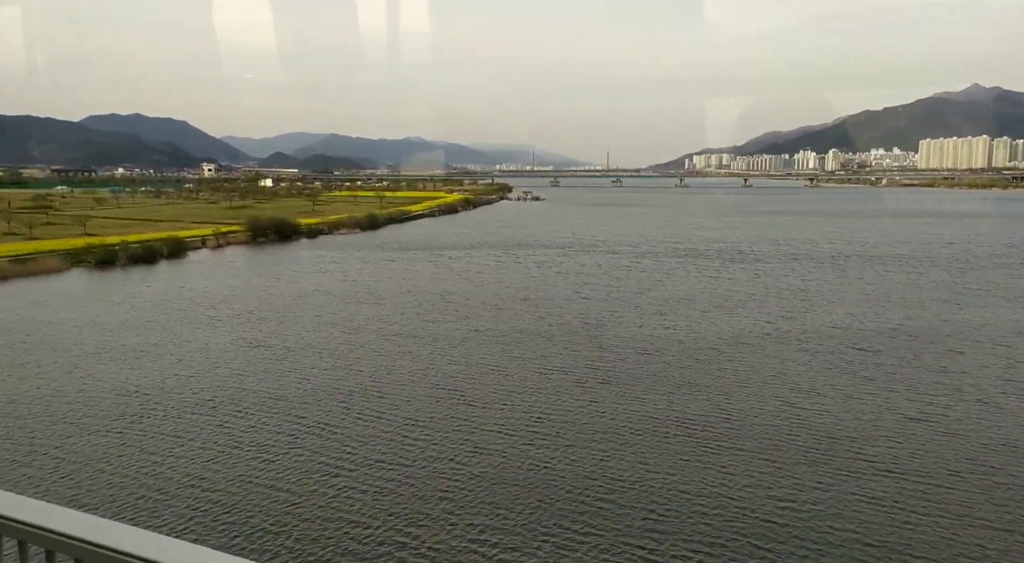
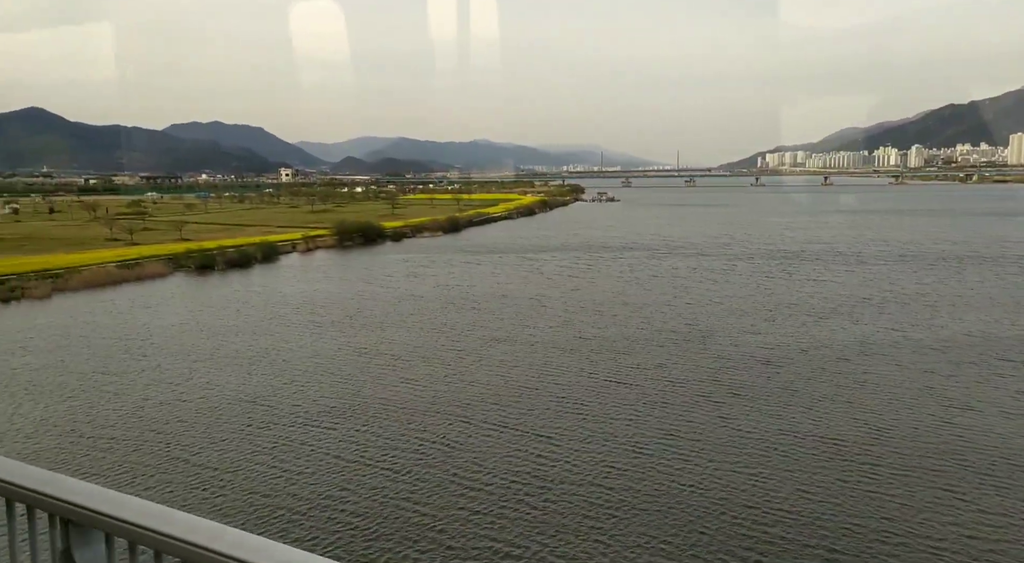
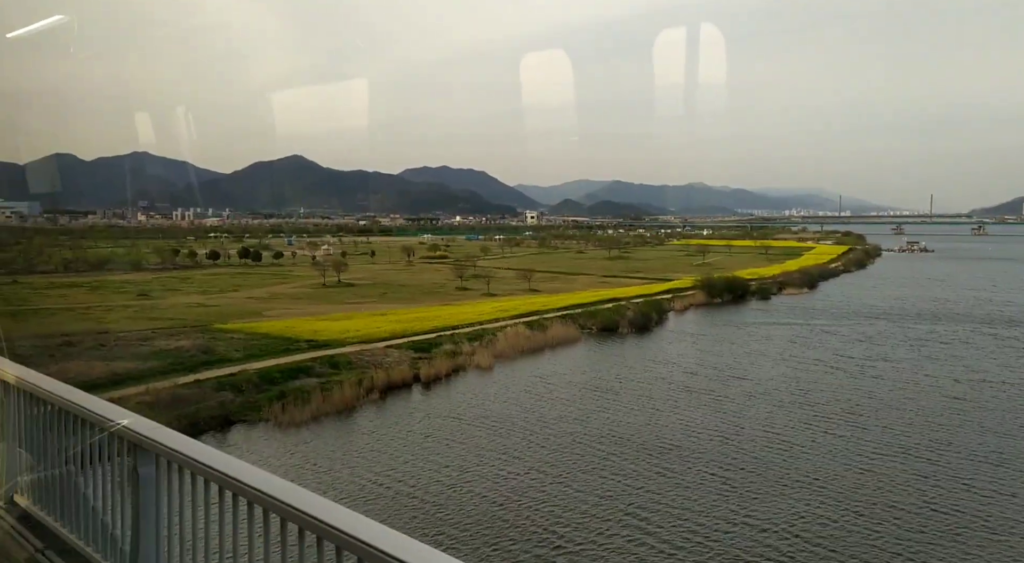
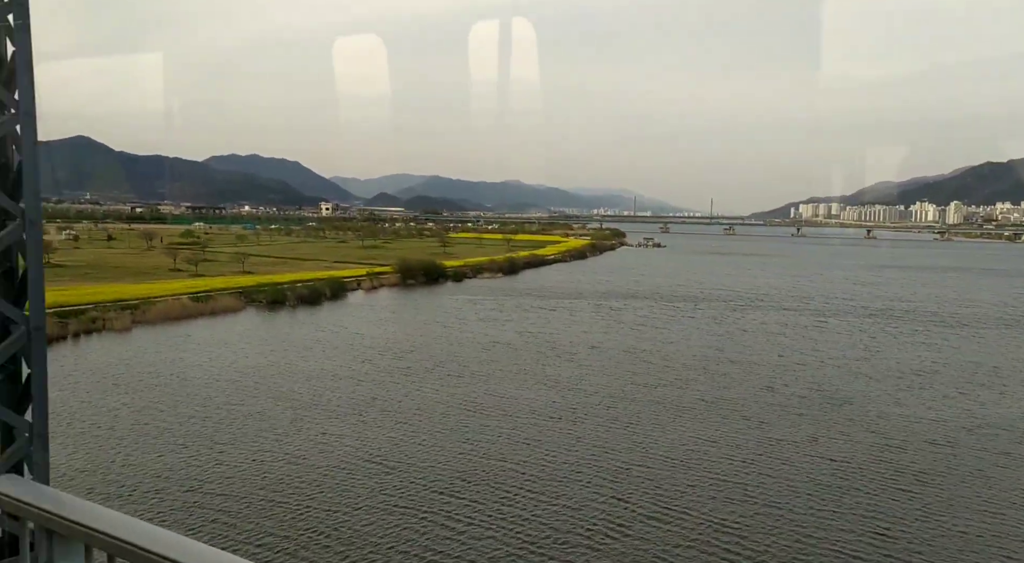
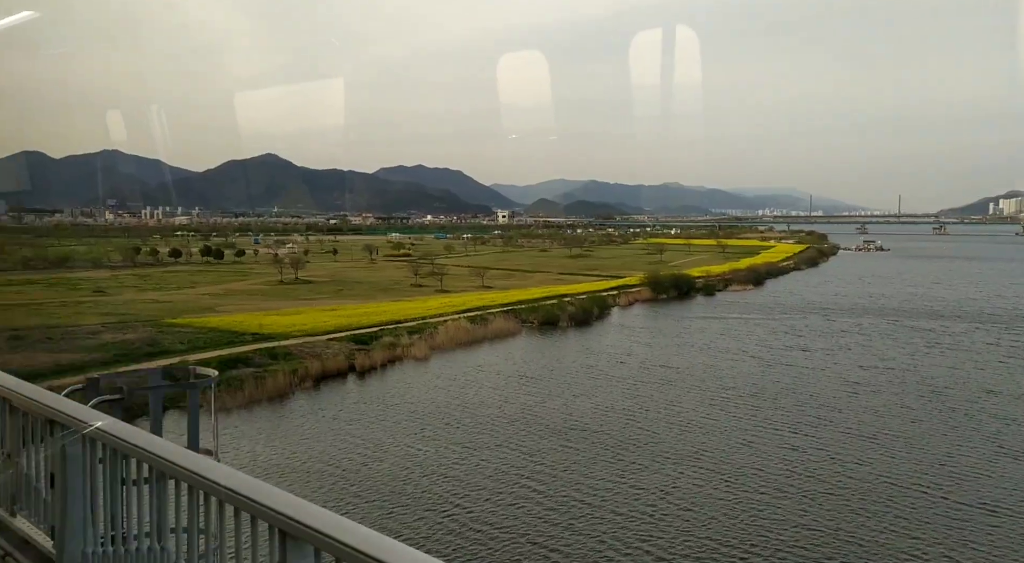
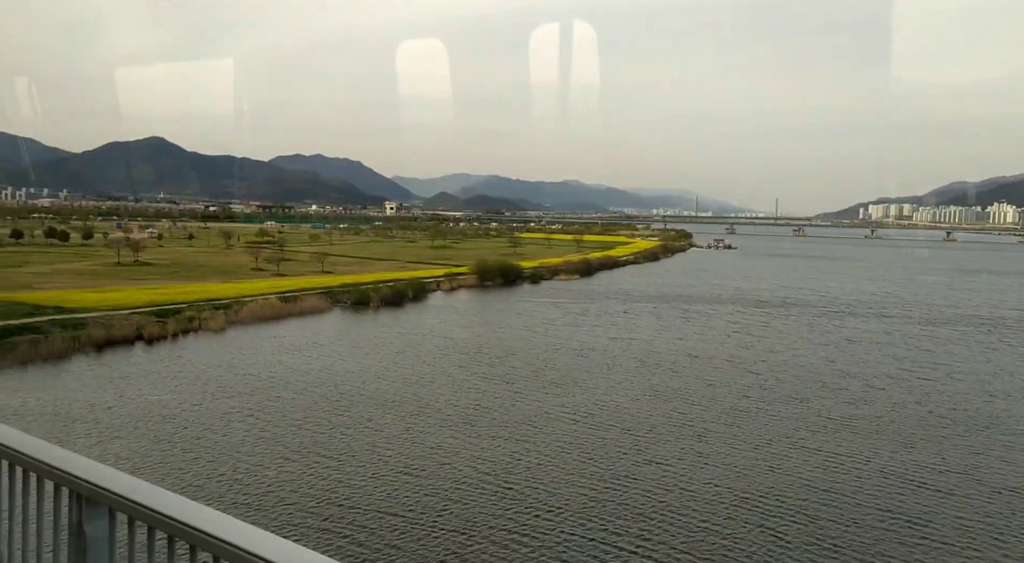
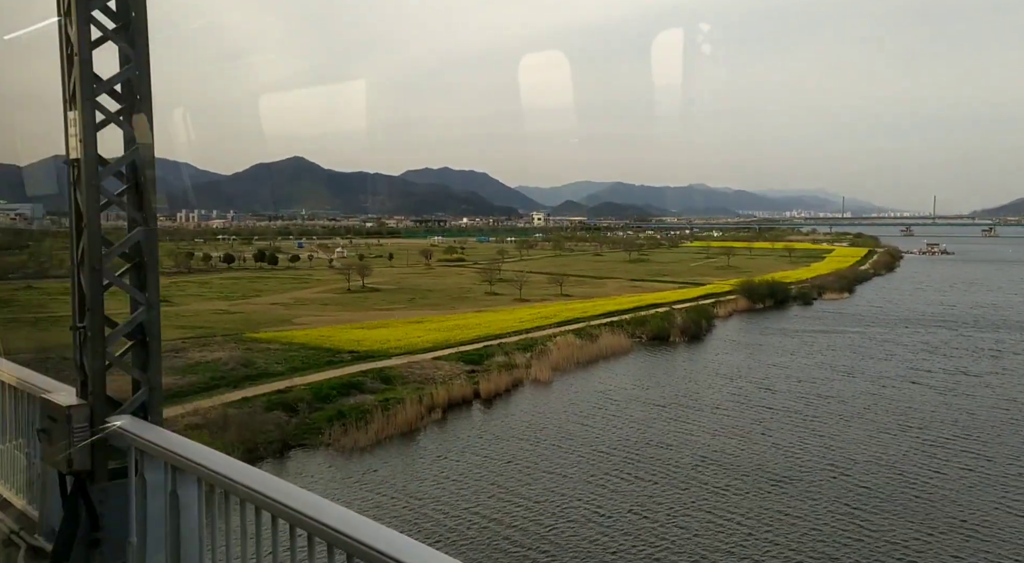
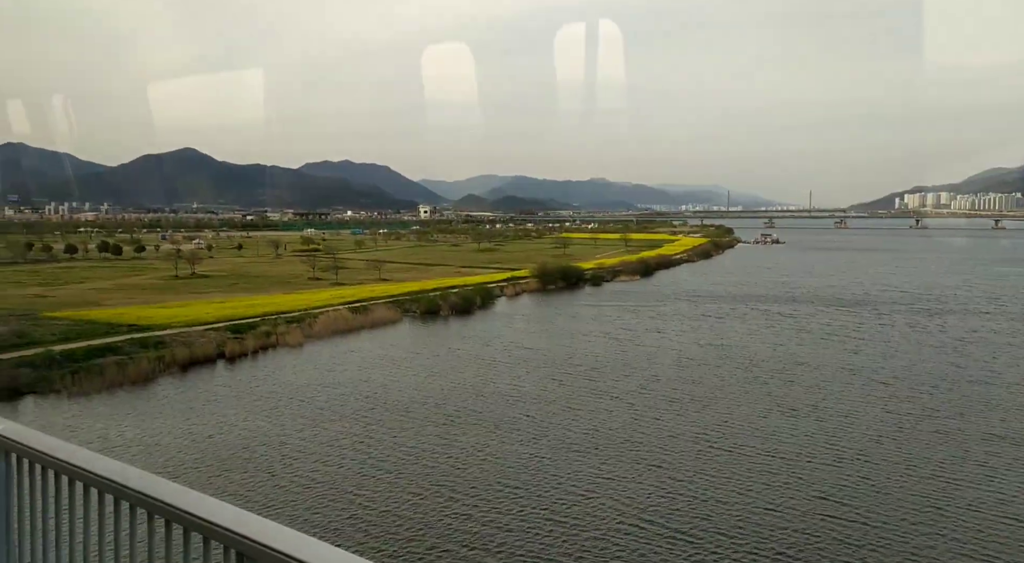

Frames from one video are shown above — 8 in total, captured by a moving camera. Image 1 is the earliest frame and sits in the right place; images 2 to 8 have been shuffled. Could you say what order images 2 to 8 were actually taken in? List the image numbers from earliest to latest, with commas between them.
2, 4, 6, 8, 5, 3, 7
